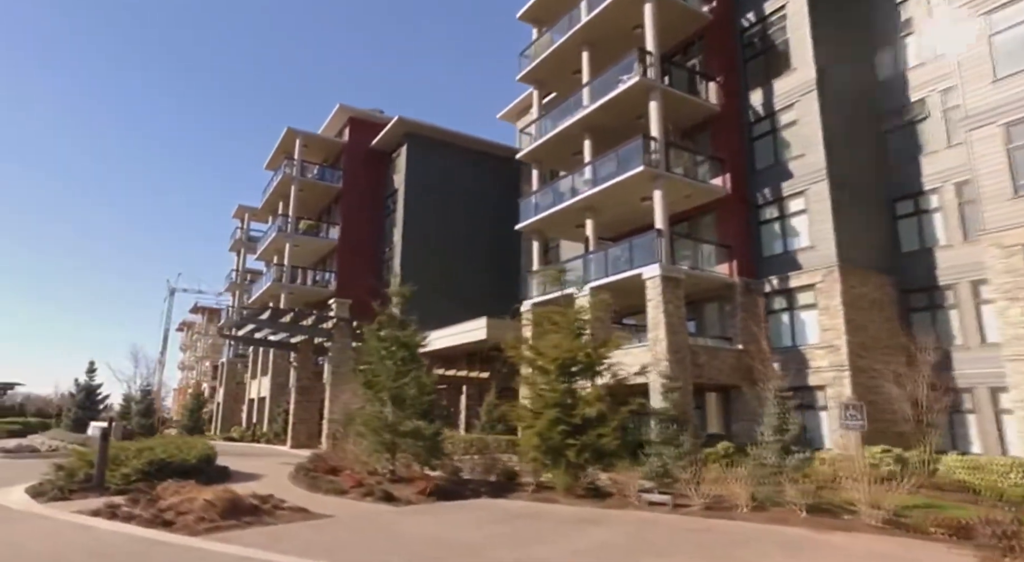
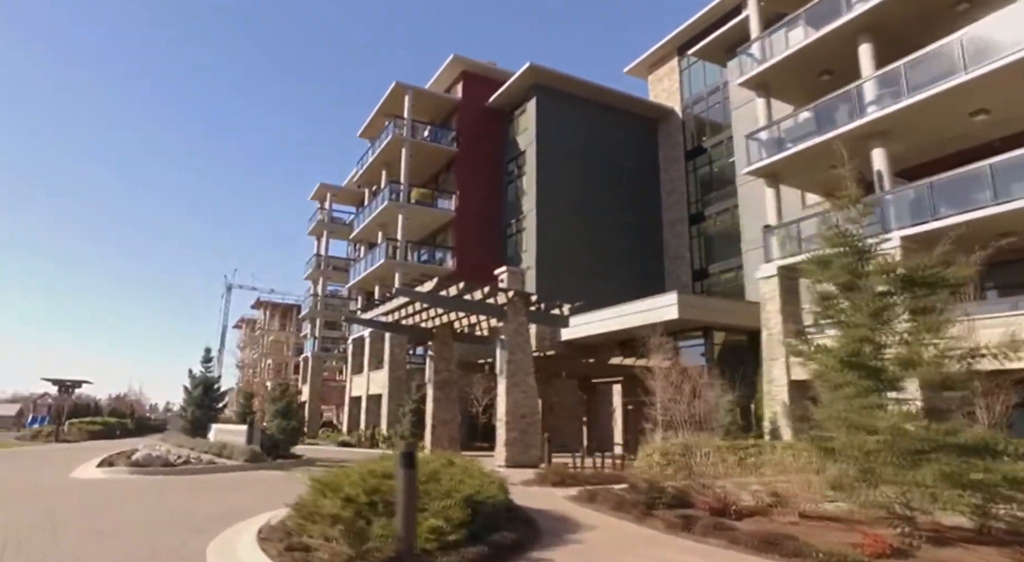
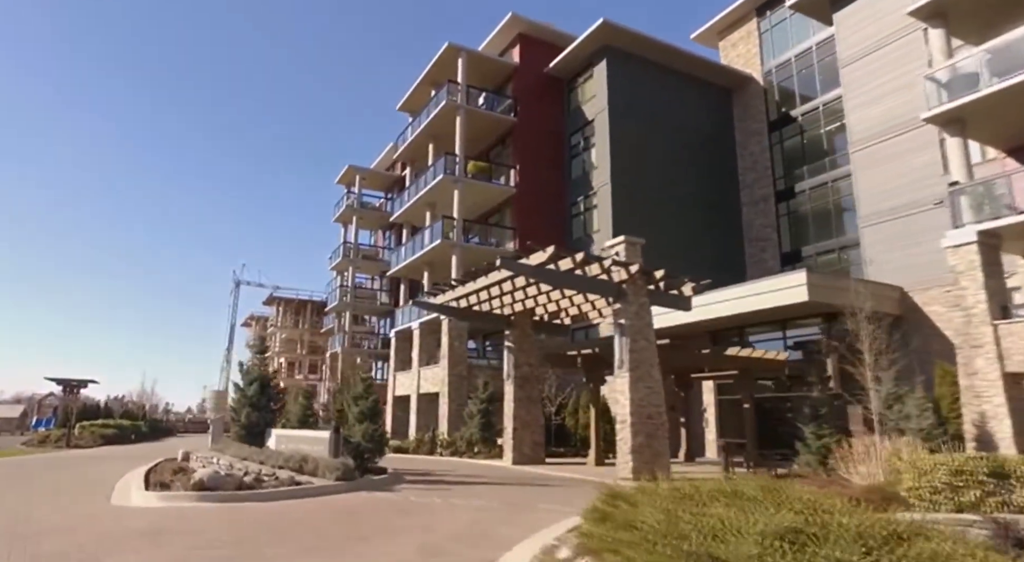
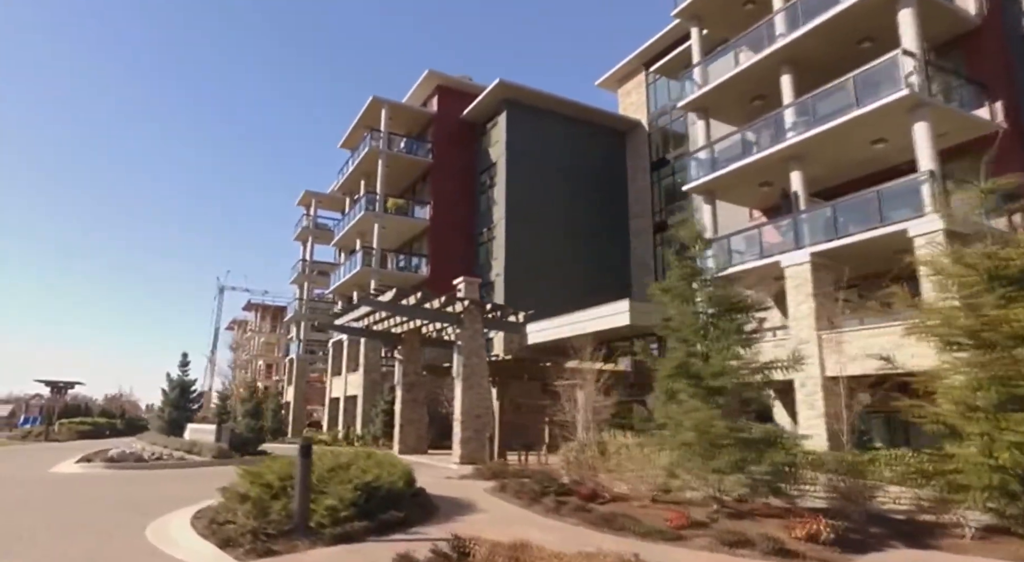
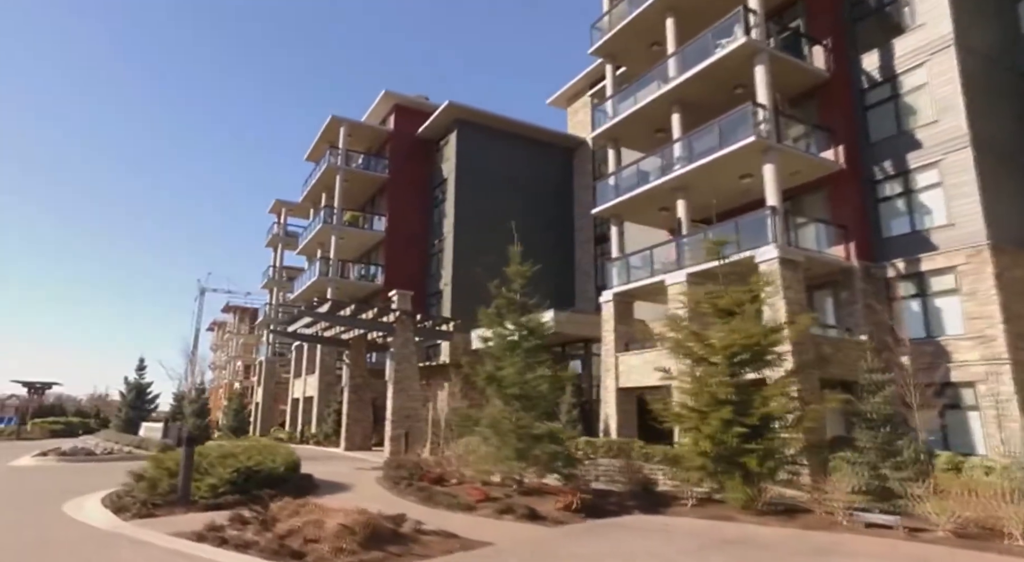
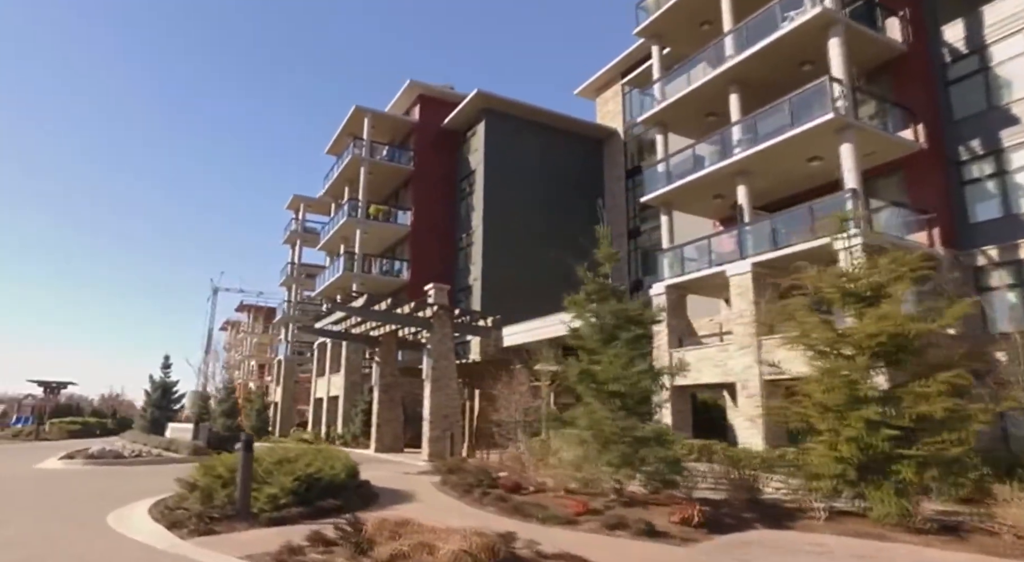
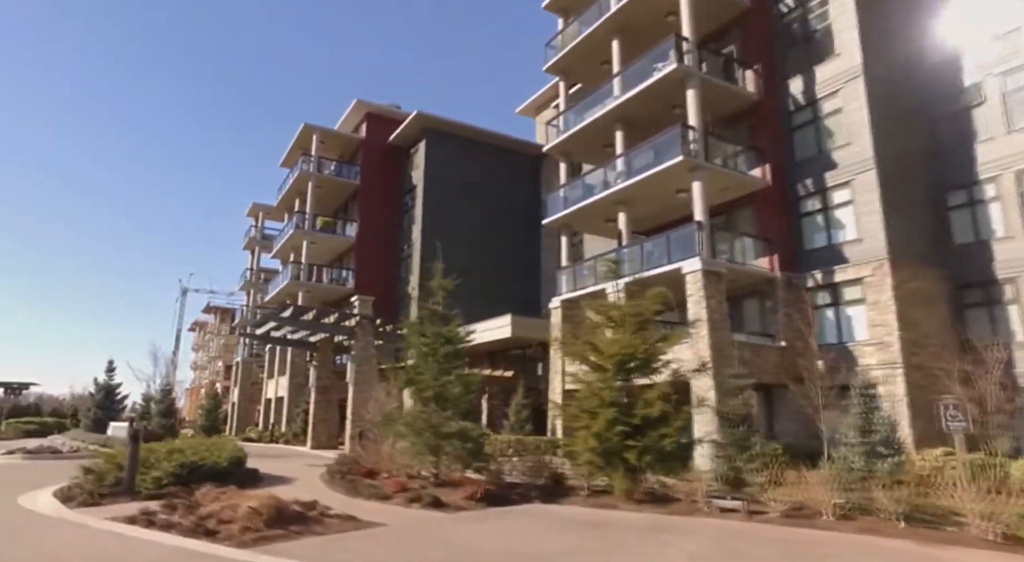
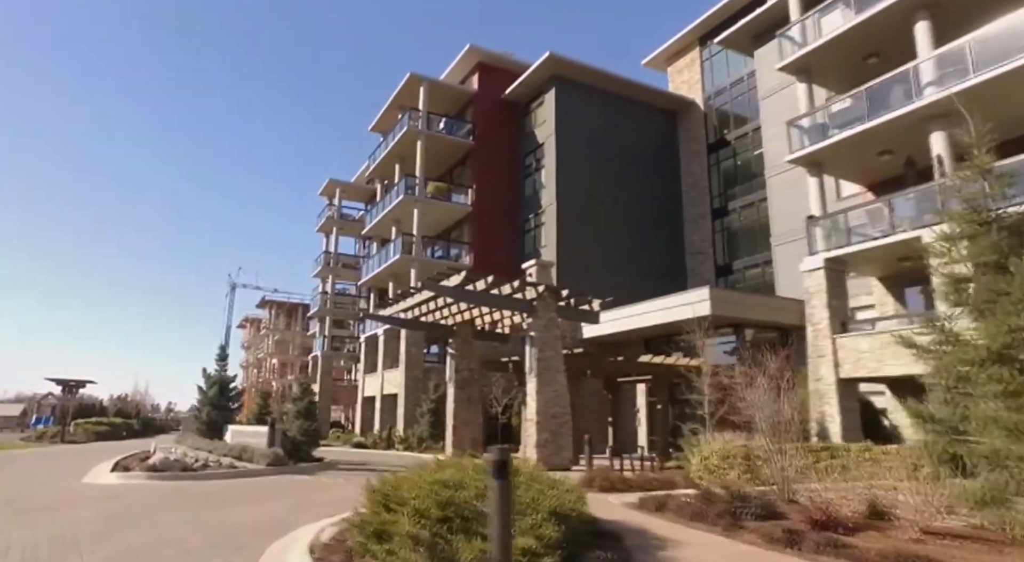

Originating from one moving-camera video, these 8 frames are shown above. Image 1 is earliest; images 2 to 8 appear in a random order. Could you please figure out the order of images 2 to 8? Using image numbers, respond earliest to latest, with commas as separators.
7, 5, 6, 4, 2, 8, 3
